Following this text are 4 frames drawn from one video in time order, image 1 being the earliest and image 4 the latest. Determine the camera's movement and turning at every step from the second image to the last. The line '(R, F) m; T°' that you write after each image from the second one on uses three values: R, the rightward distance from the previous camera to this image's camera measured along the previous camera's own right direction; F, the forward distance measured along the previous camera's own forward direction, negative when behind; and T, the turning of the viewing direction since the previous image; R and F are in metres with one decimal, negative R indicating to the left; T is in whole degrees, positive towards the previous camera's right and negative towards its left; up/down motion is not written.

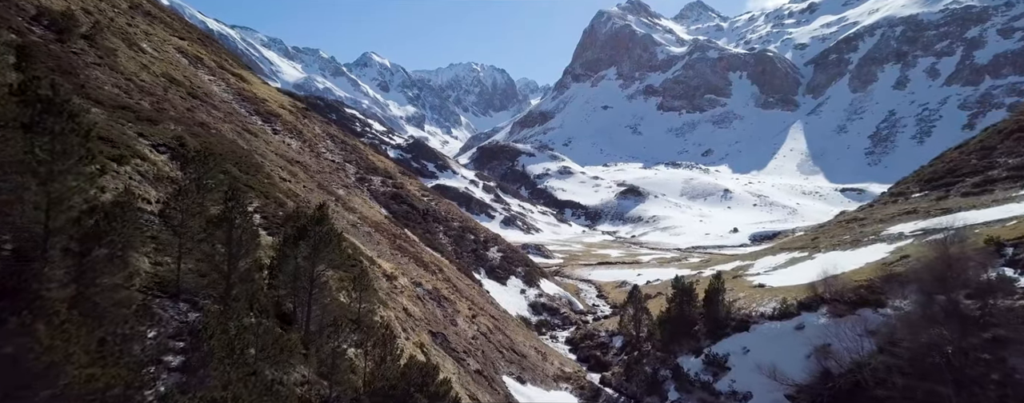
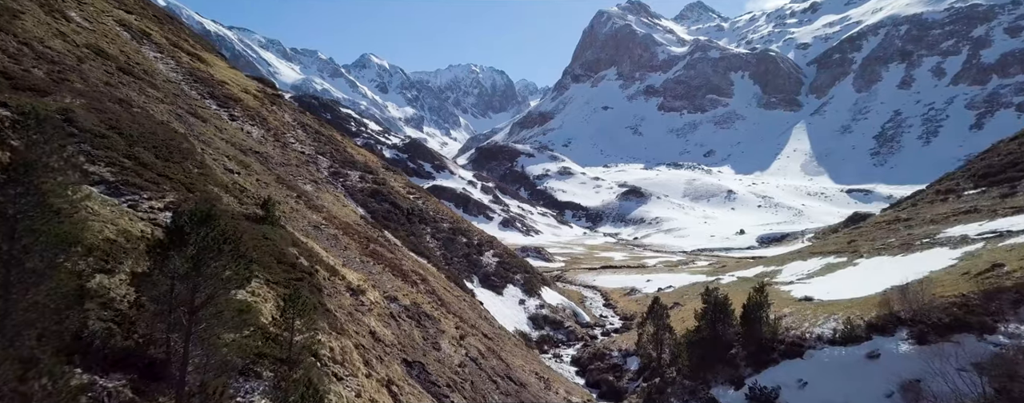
(+0.2, +6.8) m; 0°
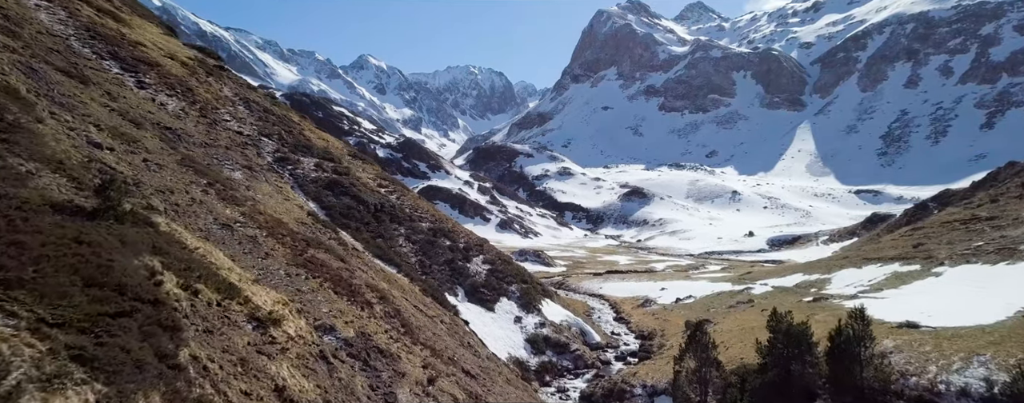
(+0.4, +9.5) m; 0°
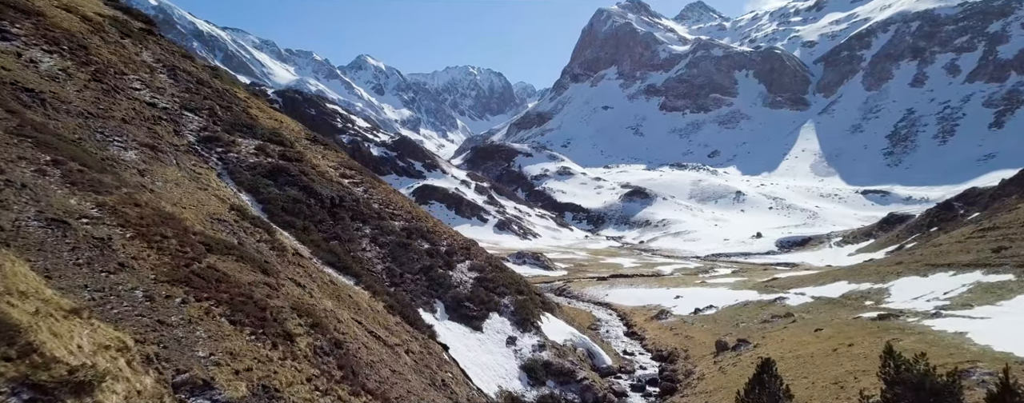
(+0.4, +7.9) m; 0°
